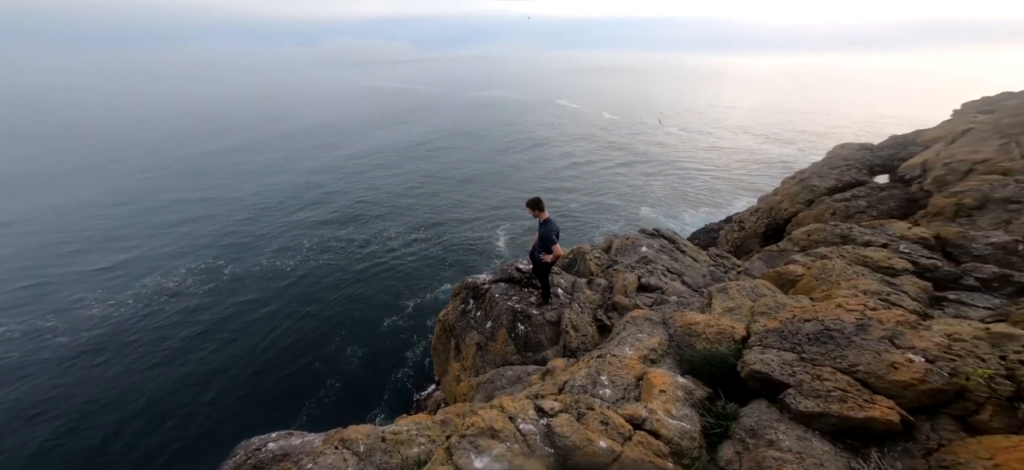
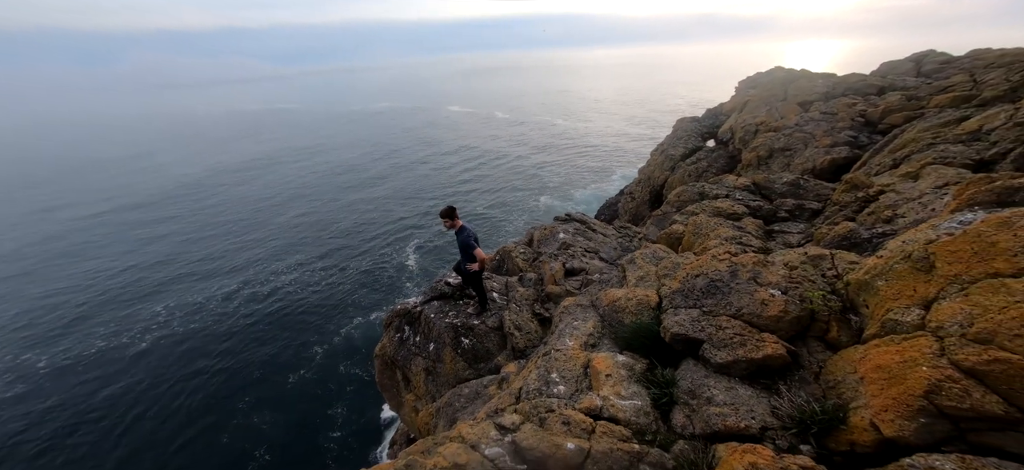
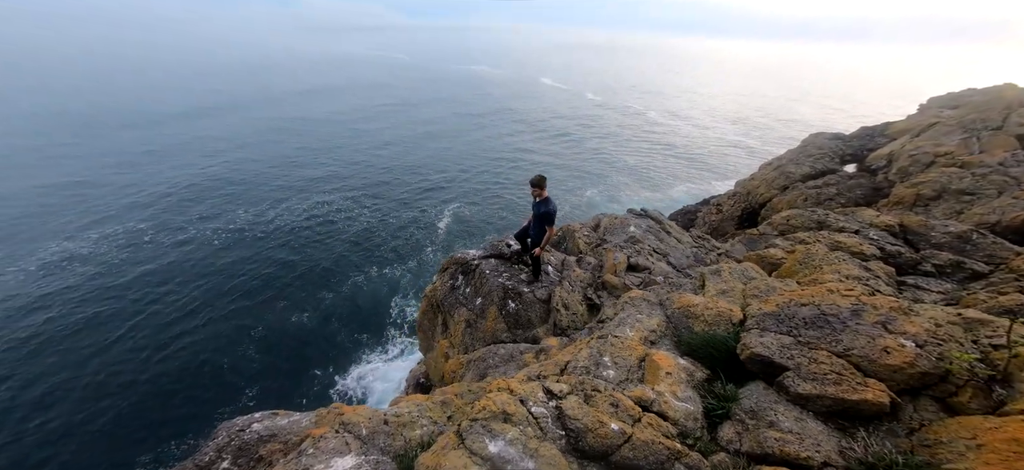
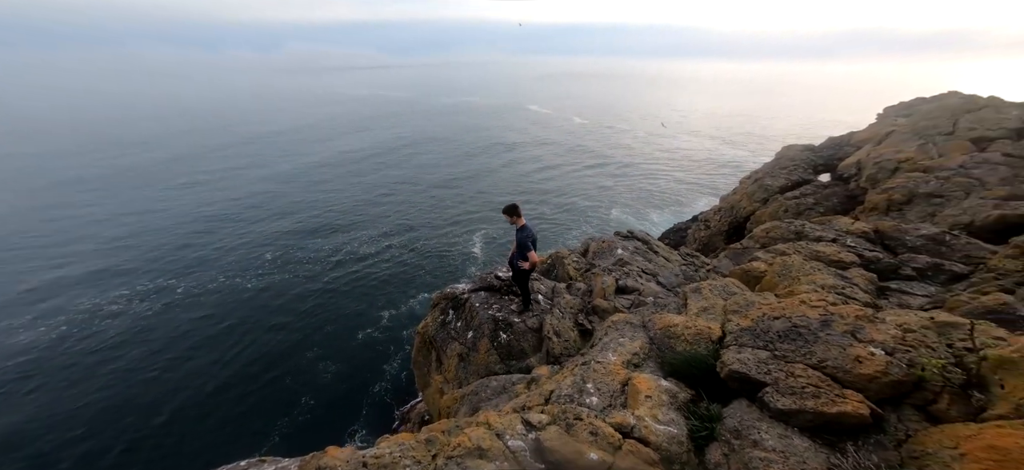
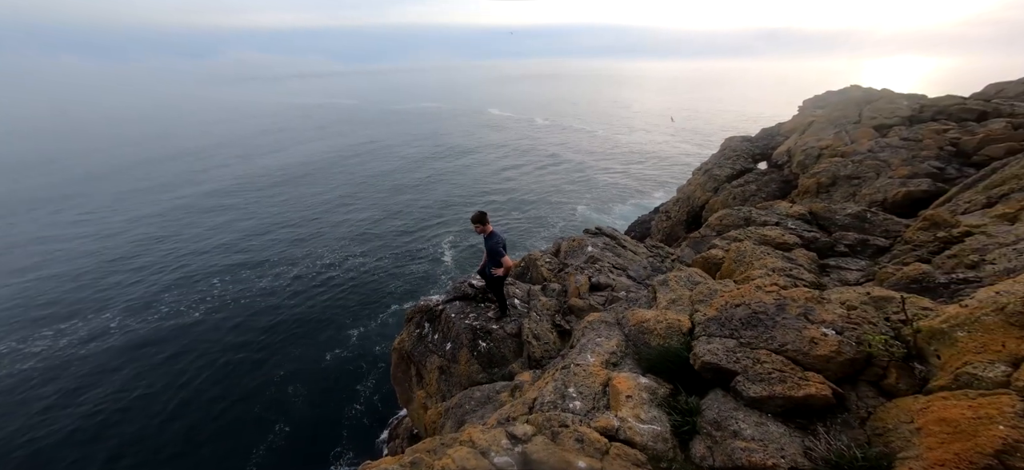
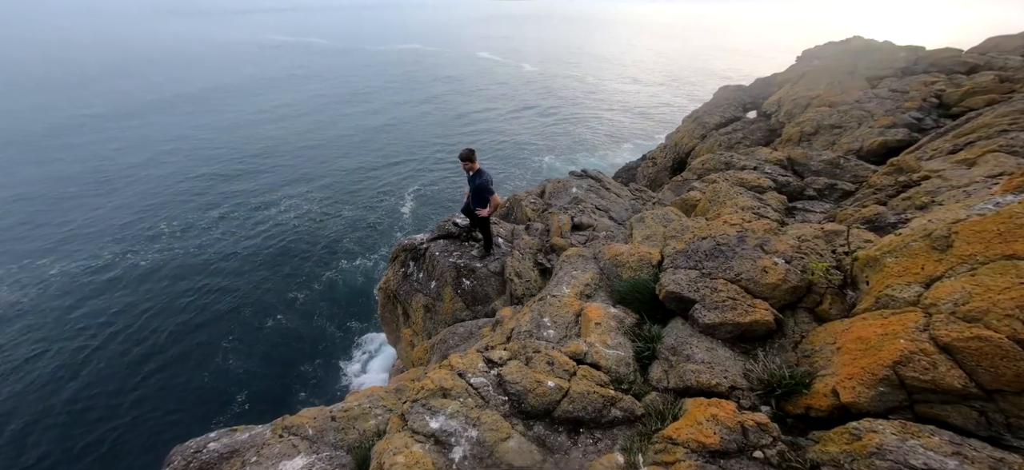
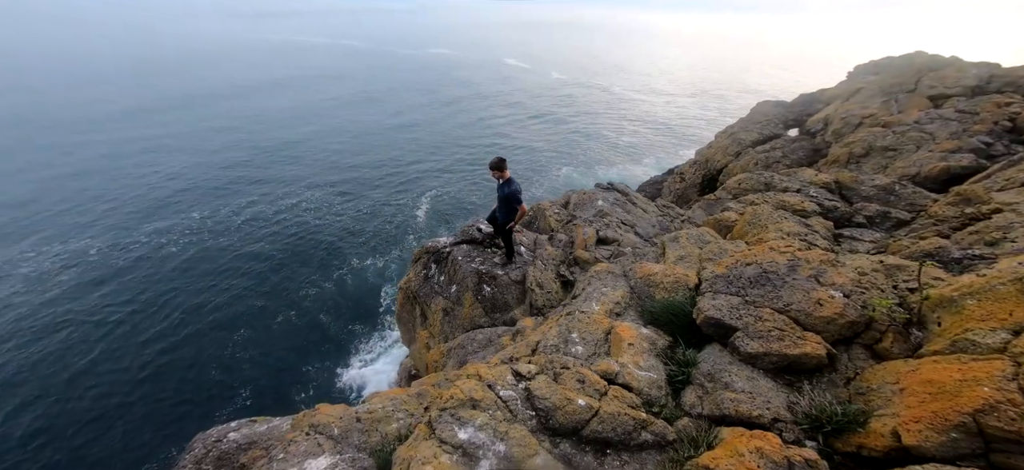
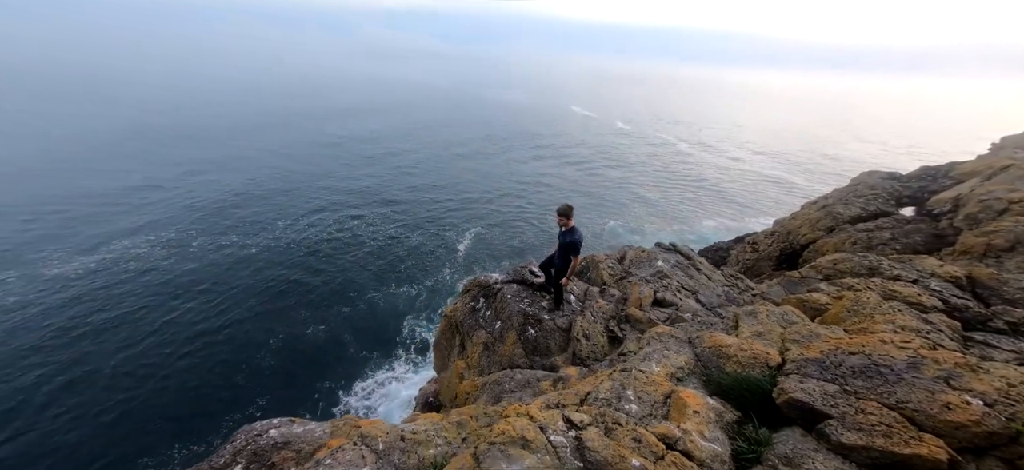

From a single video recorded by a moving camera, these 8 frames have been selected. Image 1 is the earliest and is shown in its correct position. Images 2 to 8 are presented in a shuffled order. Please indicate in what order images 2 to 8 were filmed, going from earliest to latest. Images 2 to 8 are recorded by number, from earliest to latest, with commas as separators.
4, 5, 2, 6, 7, 3, 8
